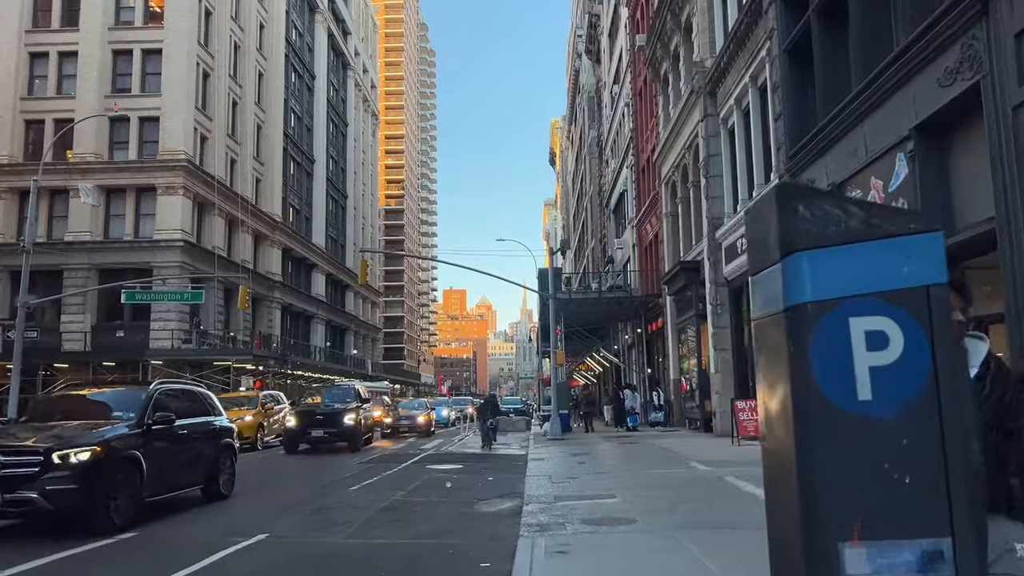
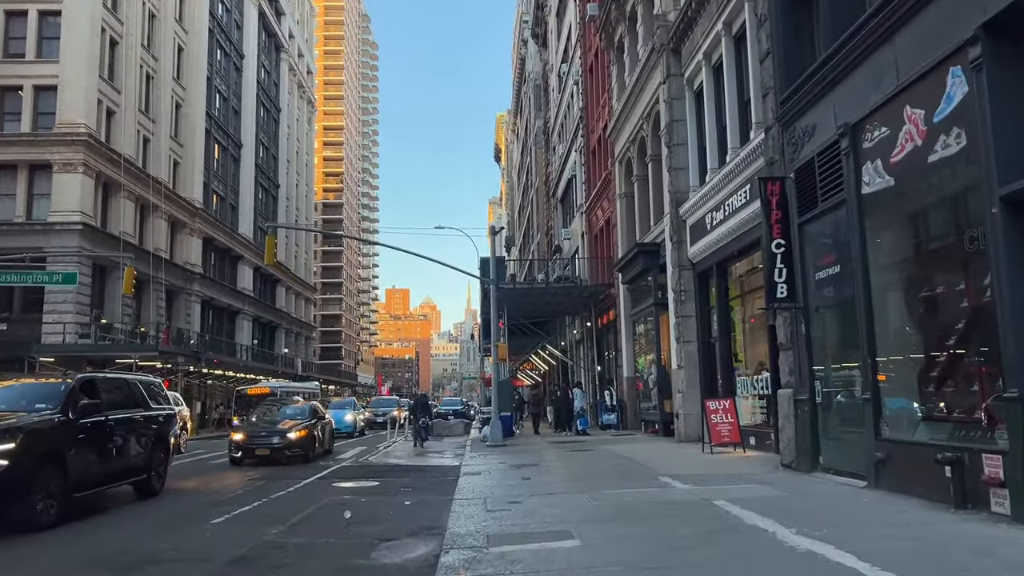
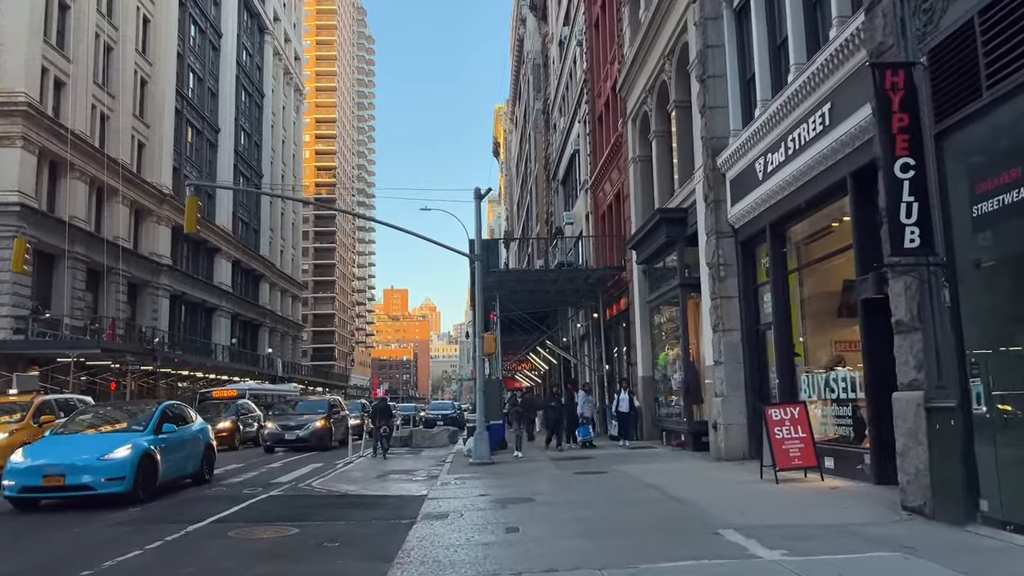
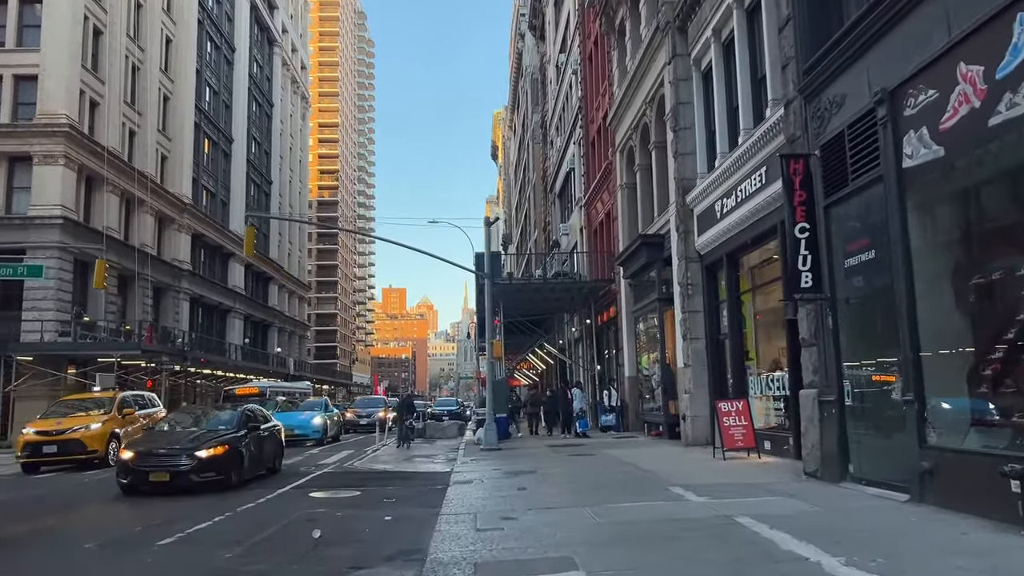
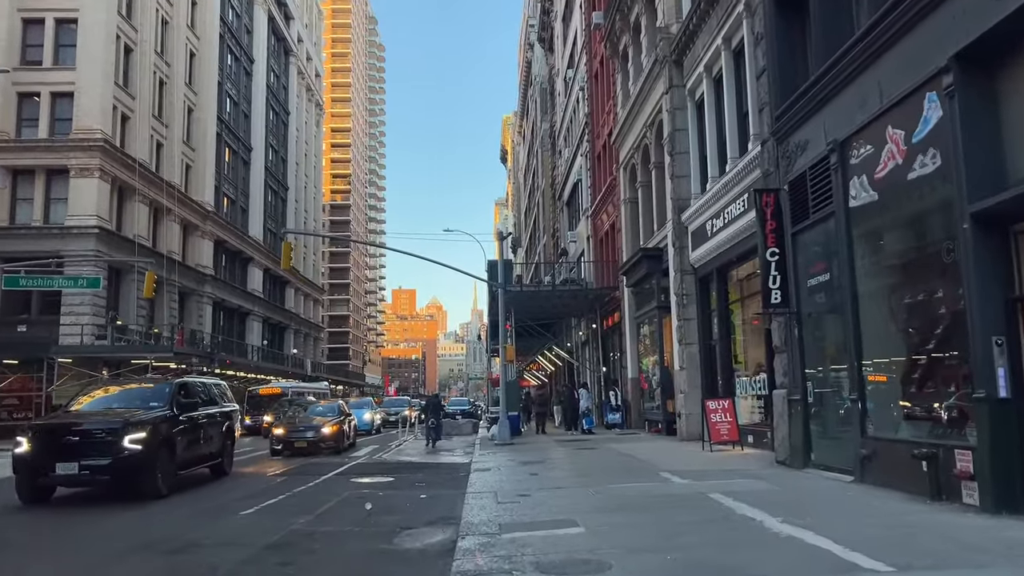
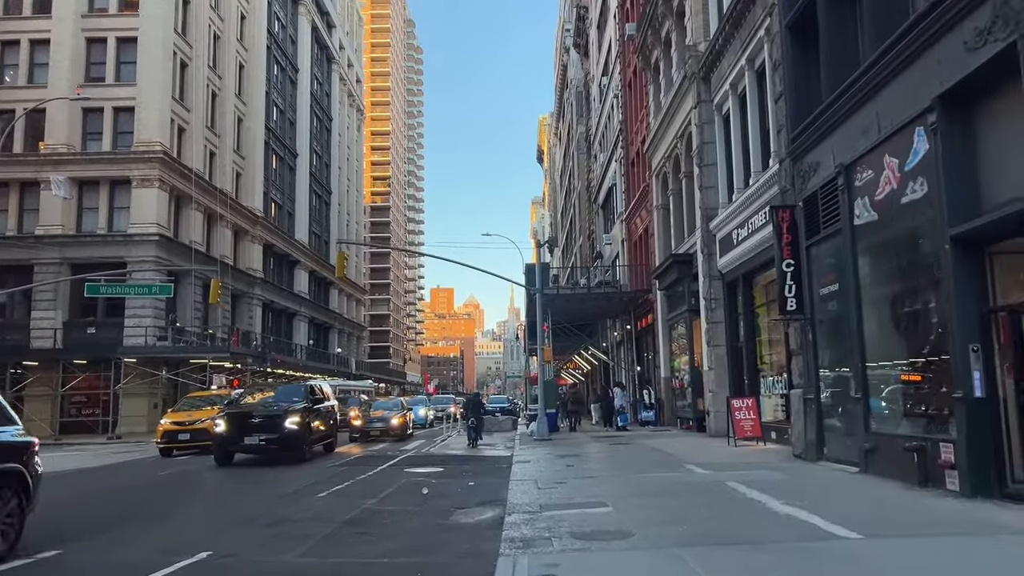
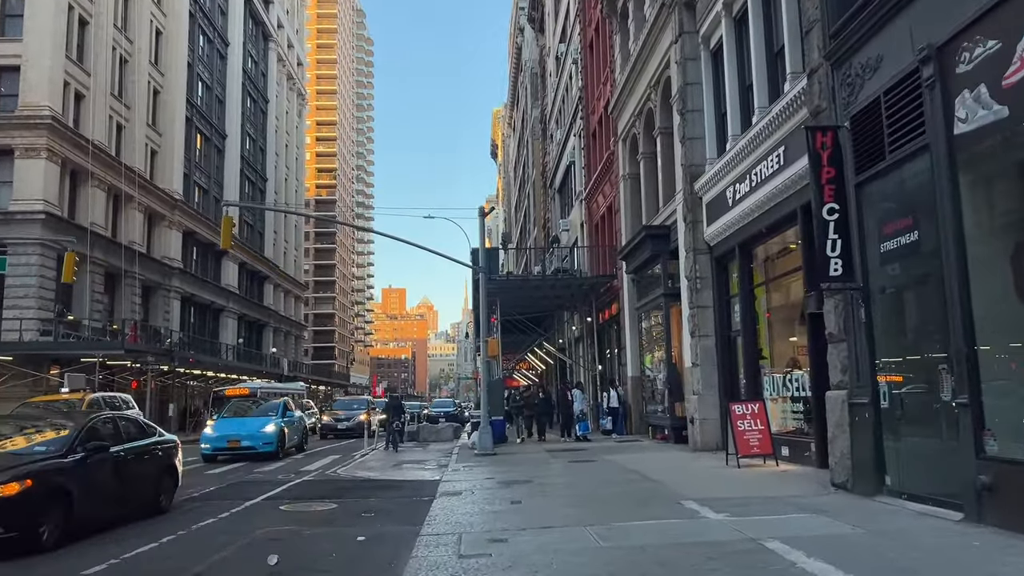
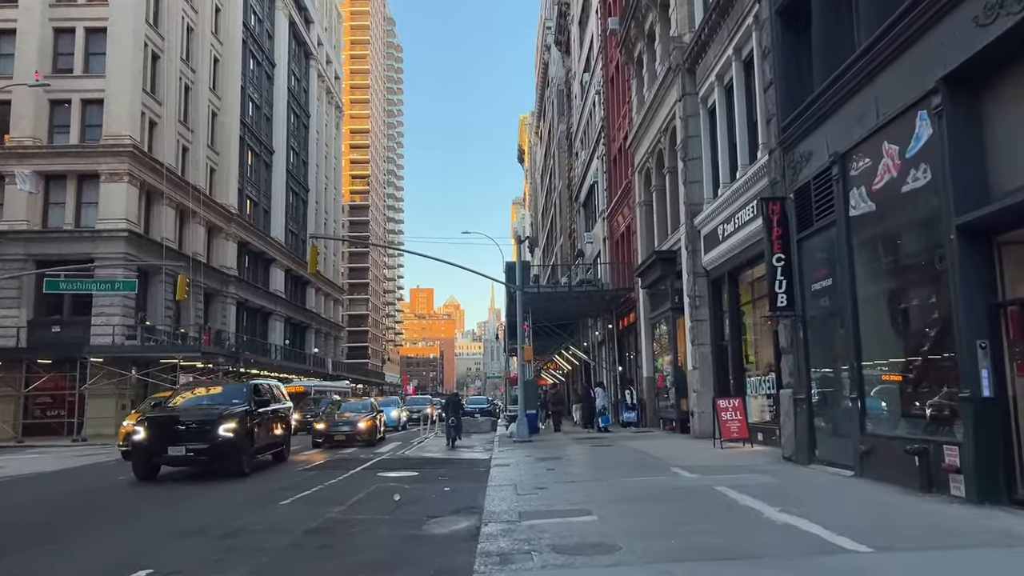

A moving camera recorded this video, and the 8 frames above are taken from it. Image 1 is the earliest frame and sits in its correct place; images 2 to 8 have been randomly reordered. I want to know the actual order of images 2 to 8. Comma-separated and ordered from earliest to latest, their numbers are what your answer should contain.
6, 8, 5, 2, 4, 7, 3
